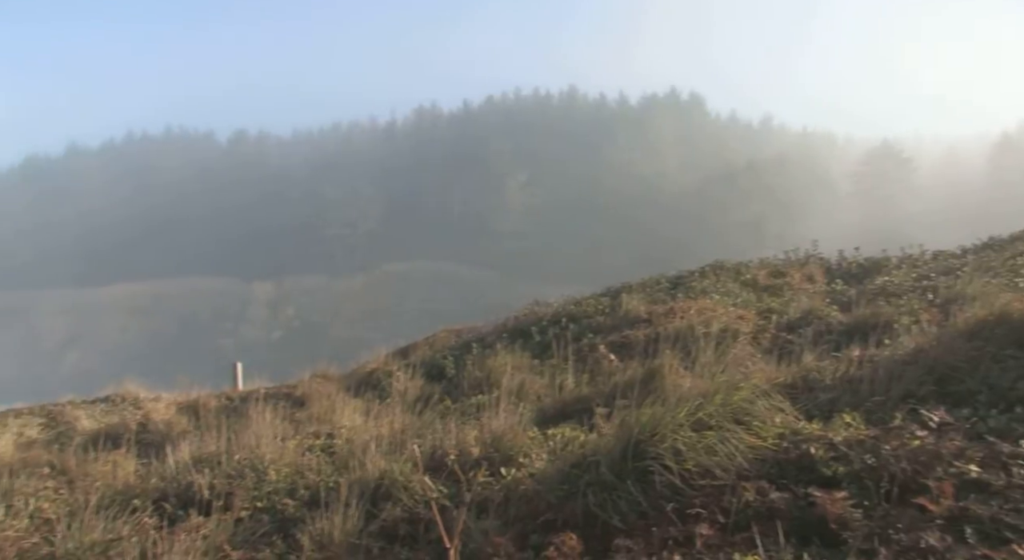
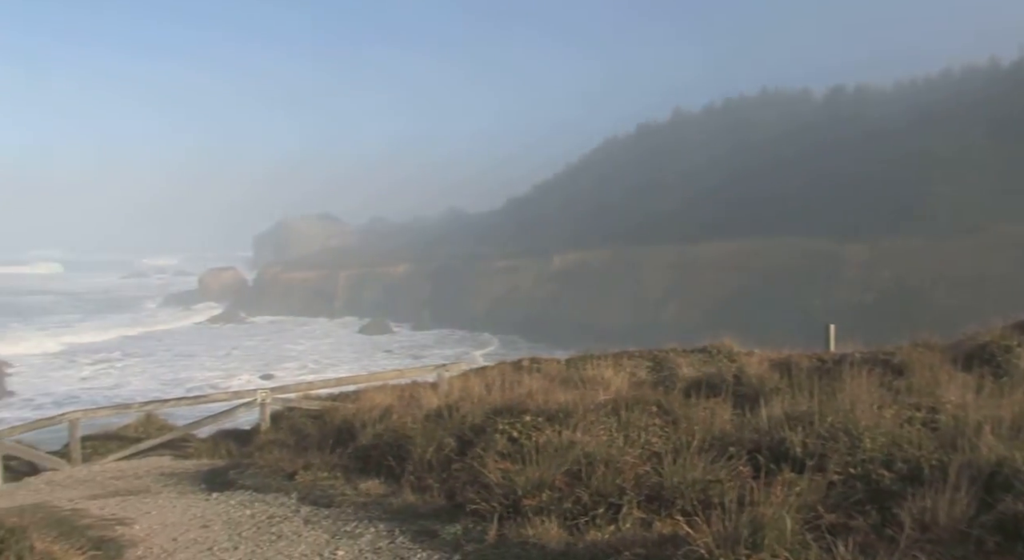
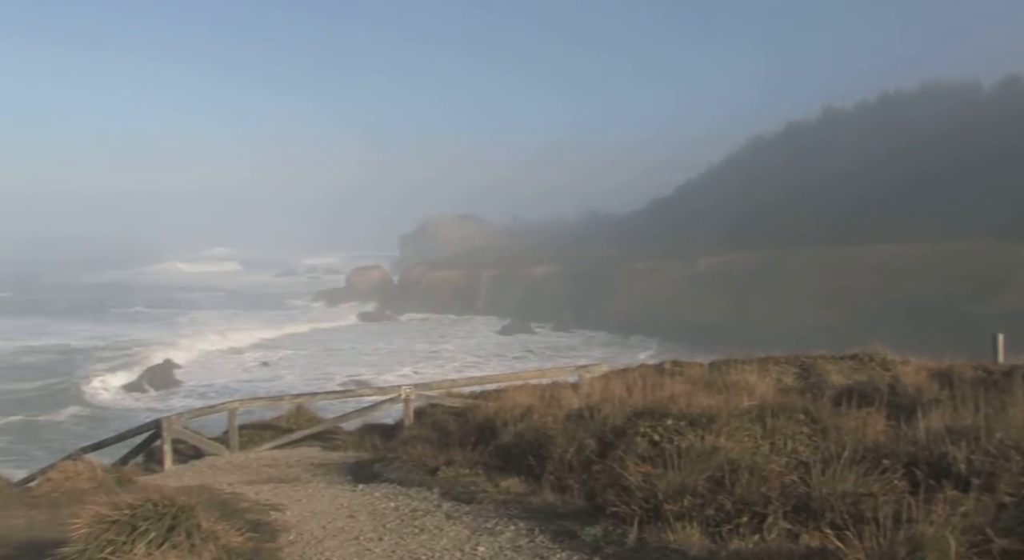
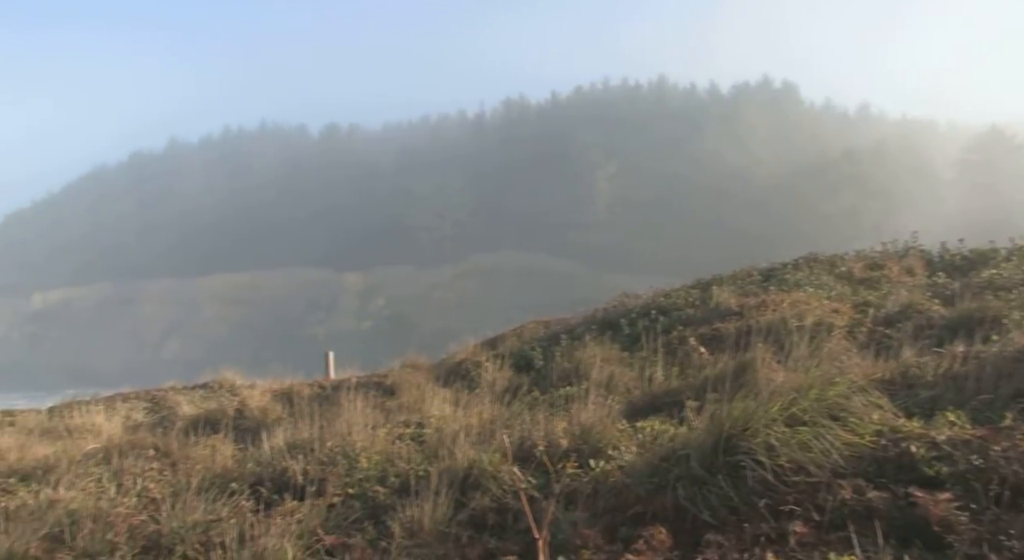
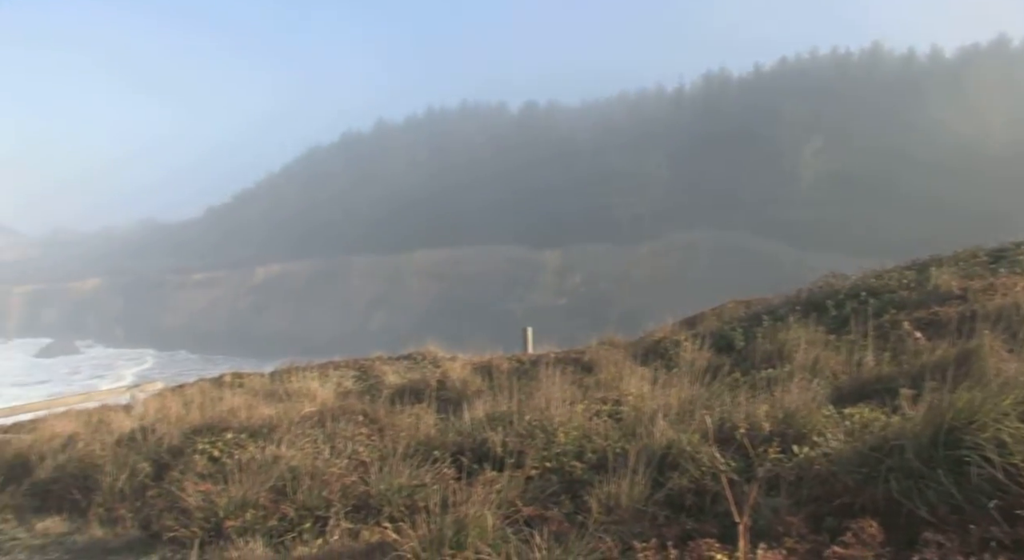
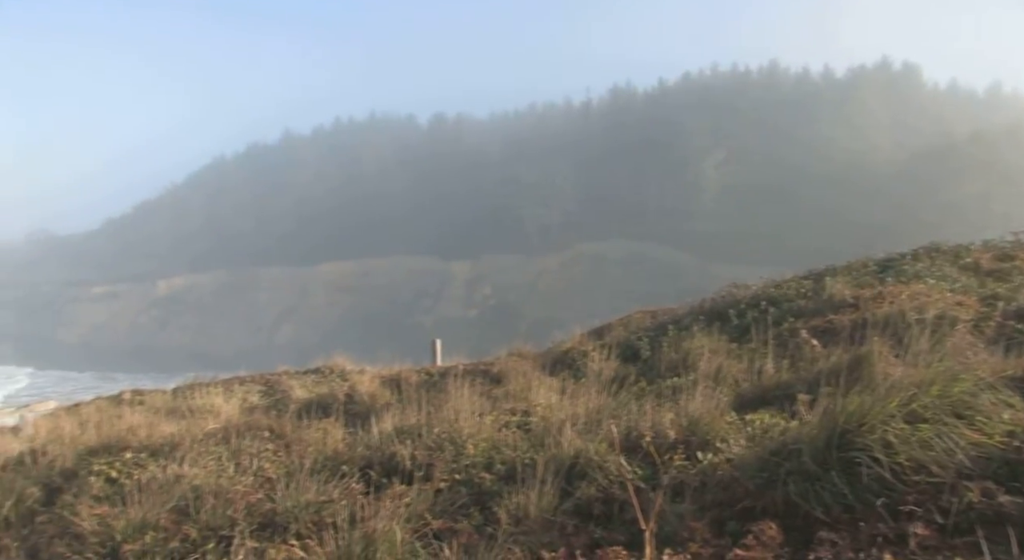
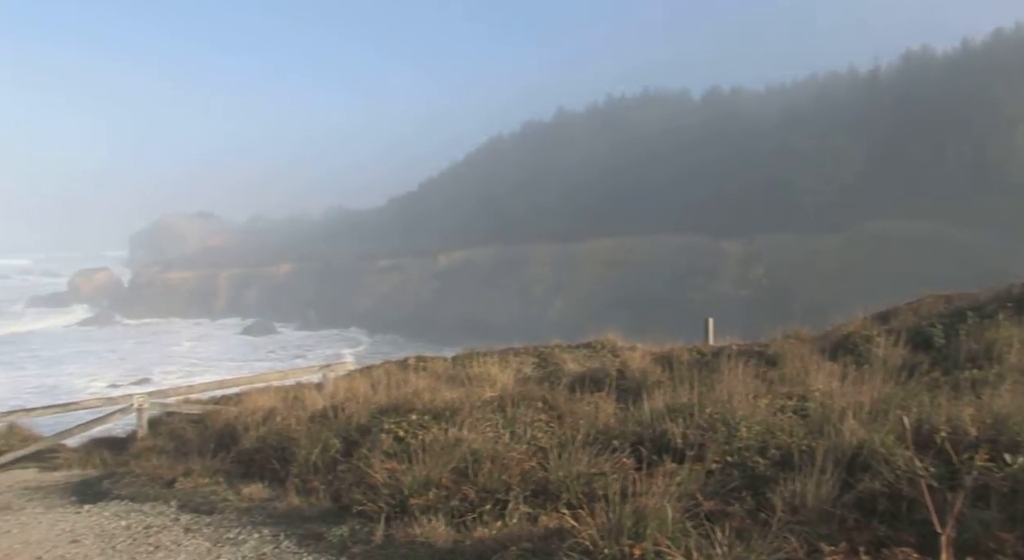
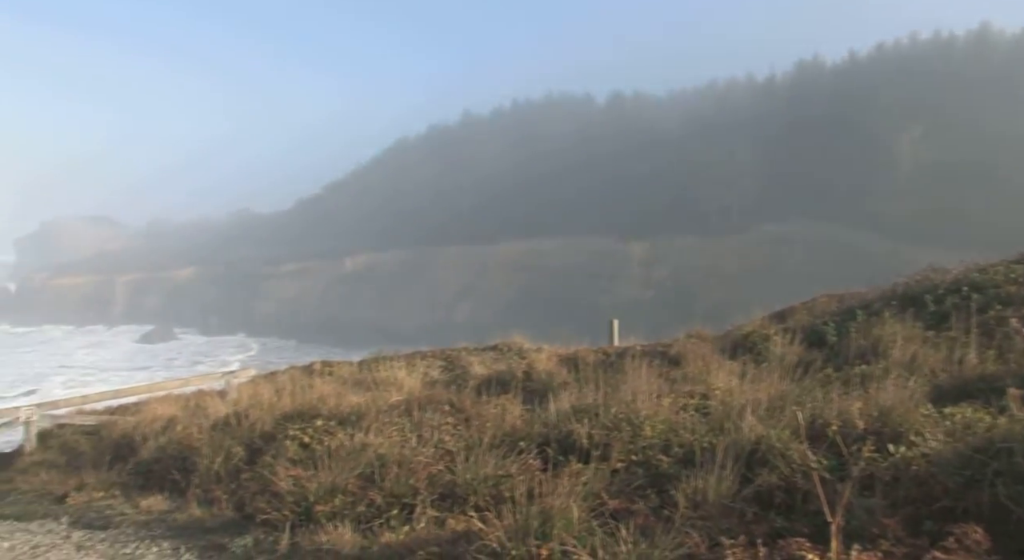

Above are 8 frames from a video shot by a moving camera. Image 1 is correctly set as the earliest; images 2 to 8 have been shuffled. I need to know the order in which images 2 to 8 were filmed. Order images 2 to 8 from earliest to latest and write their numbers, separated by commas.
4, 6, 5, 8, 7, 2, 3
